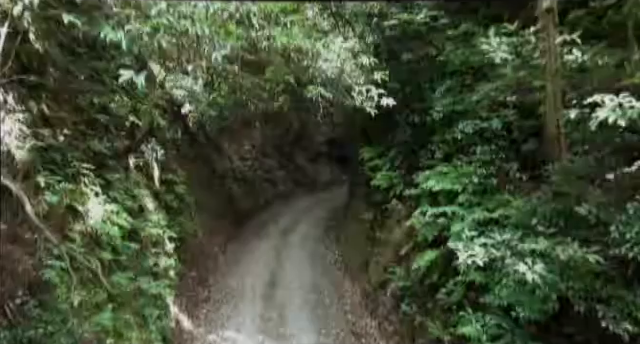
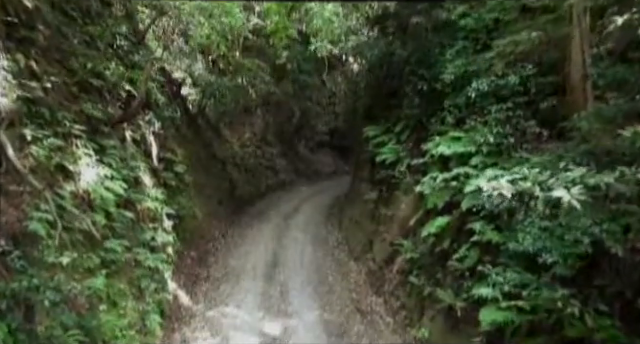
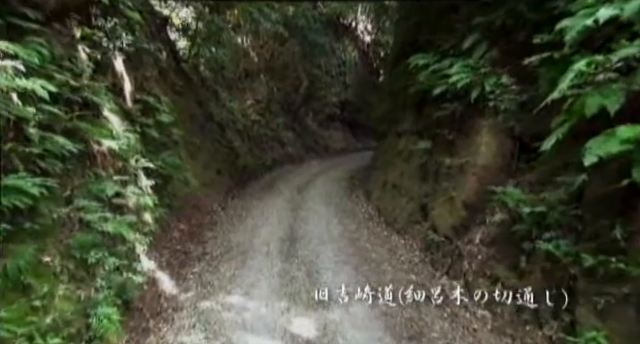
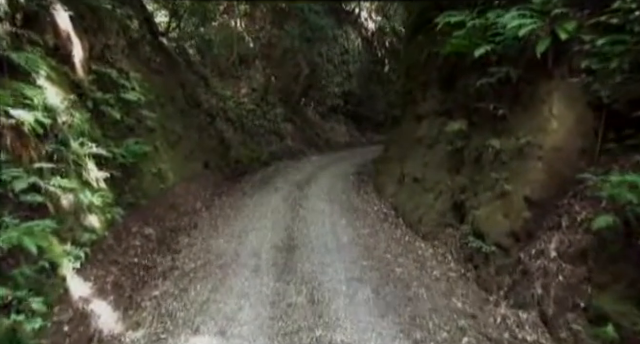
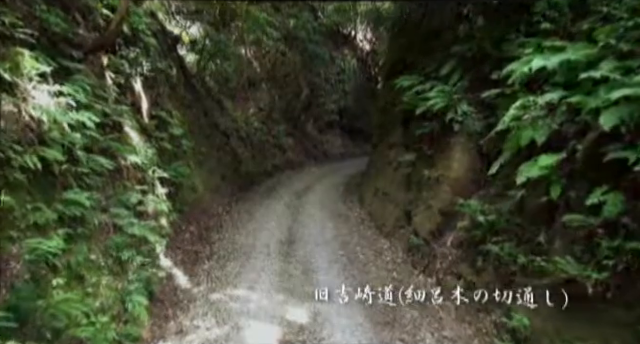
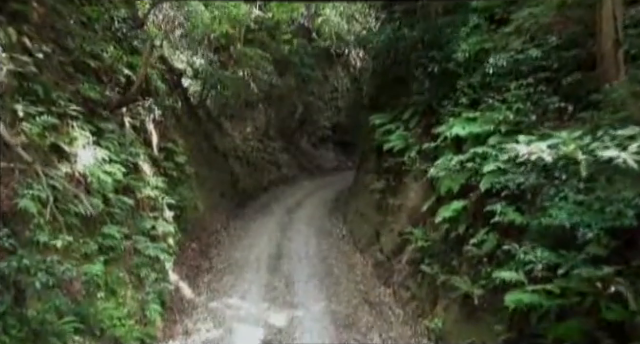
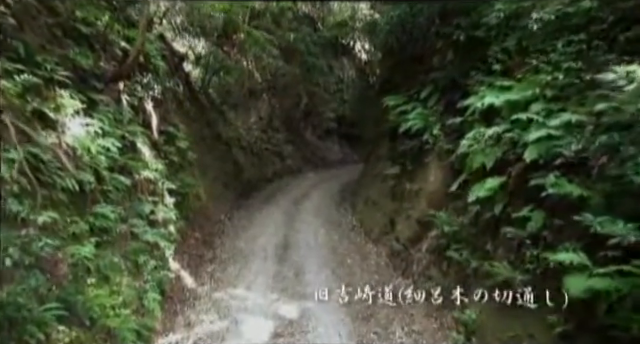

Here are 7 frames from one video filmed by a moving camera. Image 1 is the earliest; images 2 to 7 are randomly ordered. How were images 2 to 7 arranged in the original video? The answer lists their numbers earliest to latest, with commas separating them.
2, 6, 7, 5, 3, 4
